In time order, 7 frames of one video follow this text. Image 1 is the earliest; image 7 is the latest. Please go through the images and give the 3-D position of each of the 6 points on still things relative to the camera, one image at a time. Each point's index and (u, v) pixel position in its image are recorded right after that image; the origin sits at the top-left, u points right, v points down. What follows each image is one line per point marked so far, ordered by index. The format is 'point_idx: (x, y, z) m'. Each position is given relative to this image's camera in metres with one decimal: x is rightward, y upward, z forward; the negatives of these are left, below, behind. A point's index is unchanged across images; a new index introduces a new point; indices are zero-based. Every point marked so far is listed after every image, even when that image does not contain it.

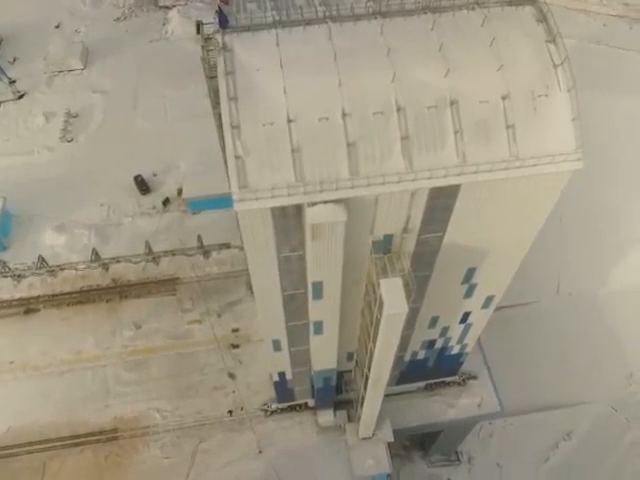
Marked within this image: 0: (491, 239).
0: (+3.4, 0.0, +10.8) m
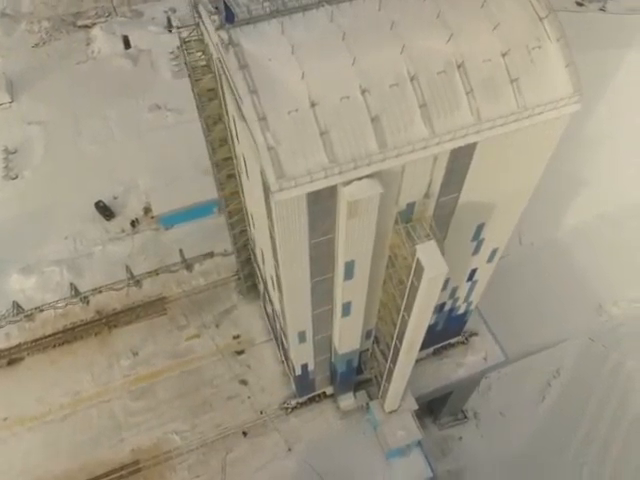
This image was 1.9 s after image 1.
0: (+3.8, +1.0, +11.4) m
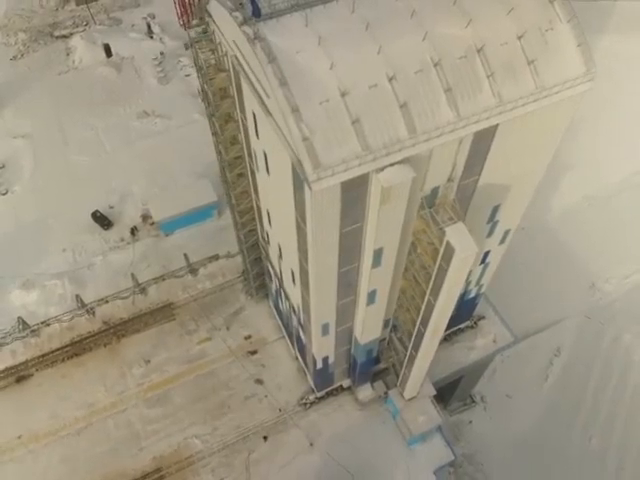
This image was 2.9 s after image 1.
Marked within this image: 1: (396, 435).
0: (+4.3, +1.5, +11.7) m
1: (+2.6, -6.7, +17.7) m
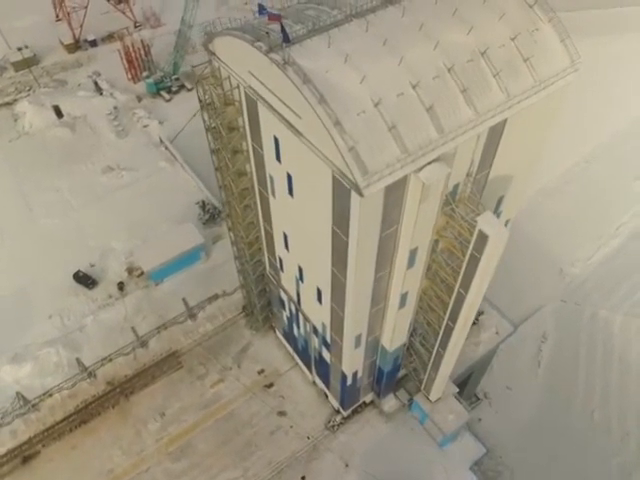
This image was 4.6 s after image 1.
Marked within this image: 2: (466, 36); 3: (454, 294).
0: (+4.8, +1.9, +12.7) m
1: (+3.7, -6.9, +17.9) m
2: (+3.0, +4.2, +10.6) m
3: (+3.4, -1.4, +13.2) m
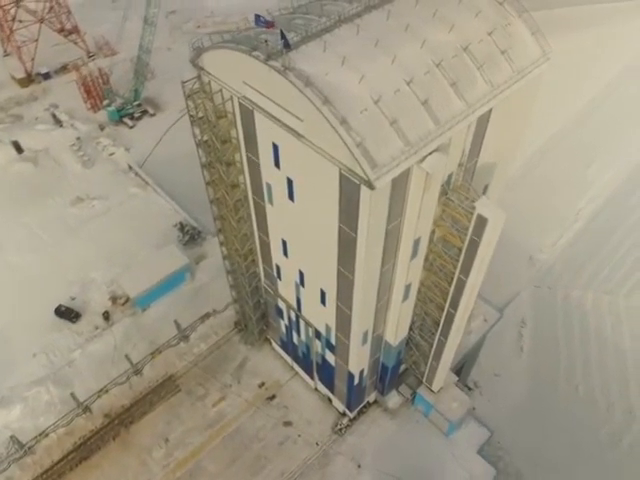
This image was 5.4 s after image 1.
0: (+4.6, +2.3, +13.5) m
1: (+4.0, -6.8, +18.3) m
2: (+2.8, +4.5, +11.3) m
3: (+3.6, -1.1, +13.7) m
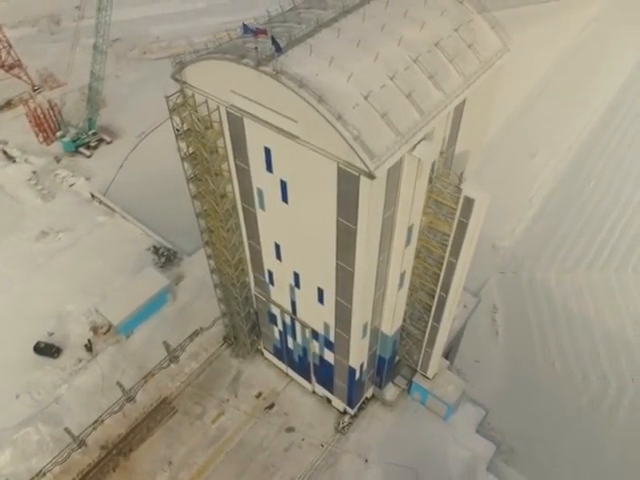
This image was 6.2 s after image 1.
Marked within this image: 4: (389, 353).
0: (+4.1, +2.8, +14.4) m
1: (+4.1, -6.5, +18.9) m
2: (+2.3, +4.9, +12.1) m
3: (+3.5, -0.7, +14.4) m
4: (+2.2, -3.7, +17.1) m
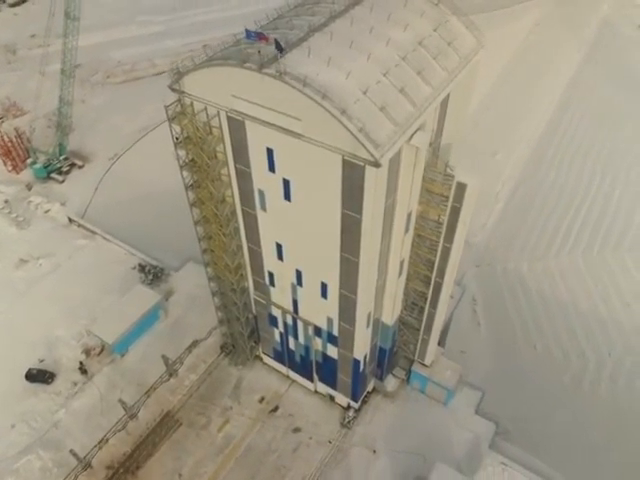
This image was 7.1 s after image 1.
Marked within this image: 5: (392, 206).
0: (+3.9, +3.2, +15.4) m
1: (+4.2, -6.2, +19.6) m
2: (+2.1, +5.2, +13.0) m
3: (+3.5, -0.3, +15.2) m
4: (+2.3, -3.6, +17.7) m
5: (+1.8, +0.8, +13.0) m
